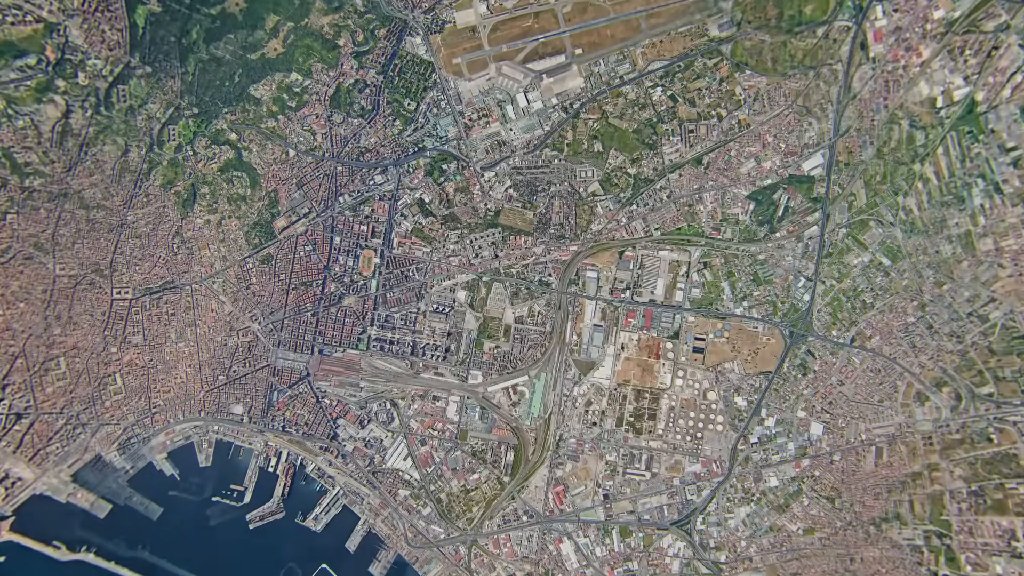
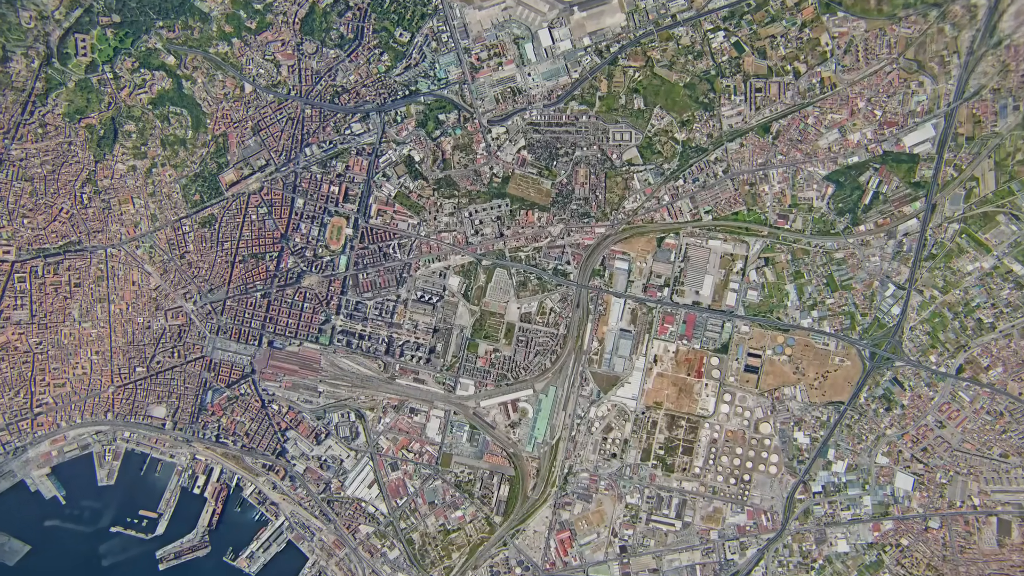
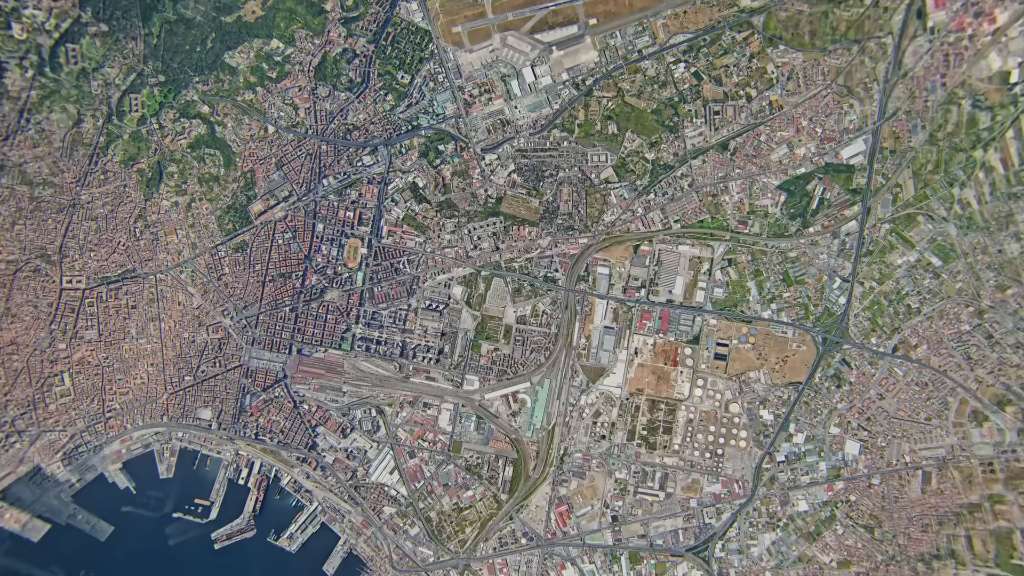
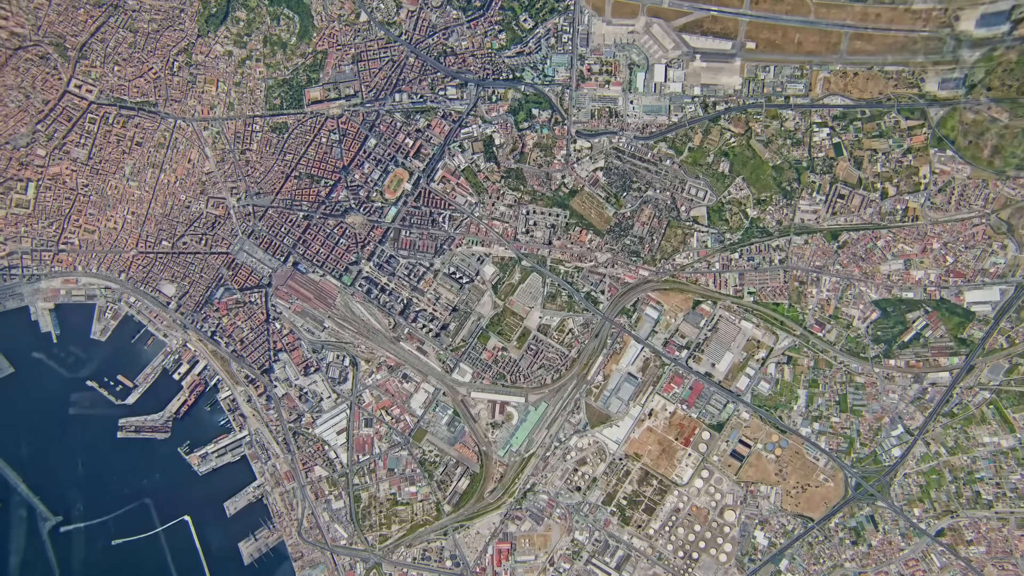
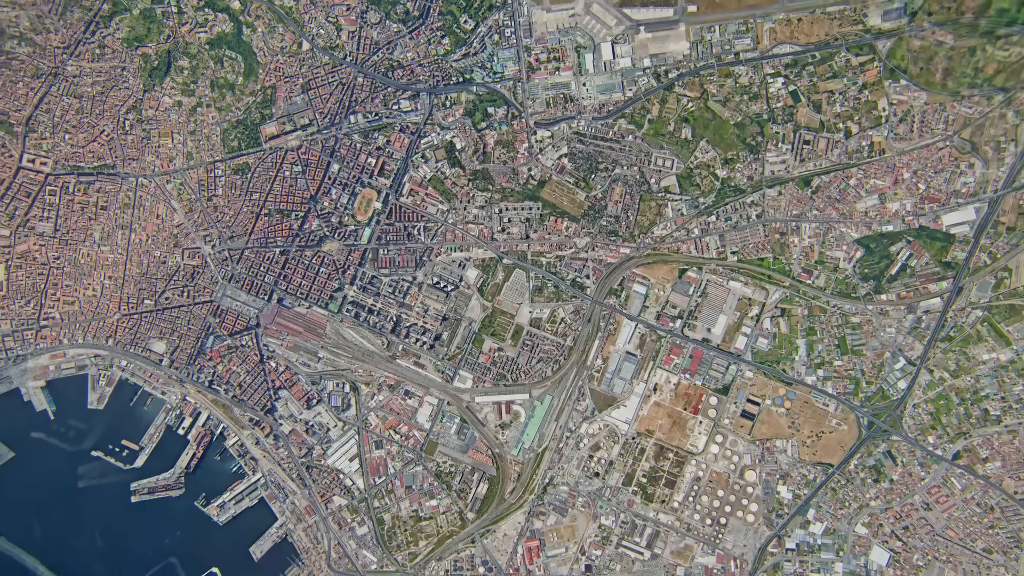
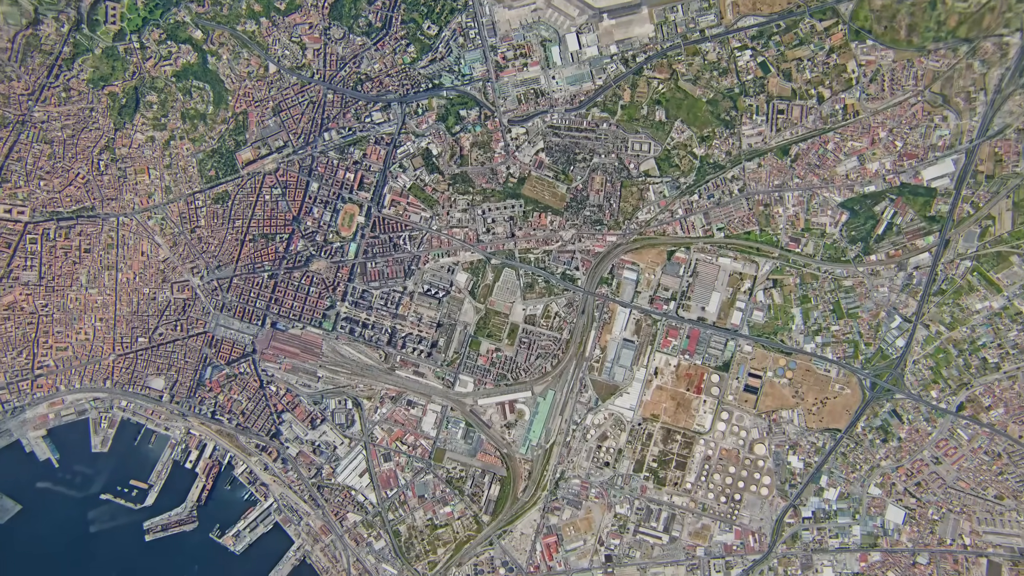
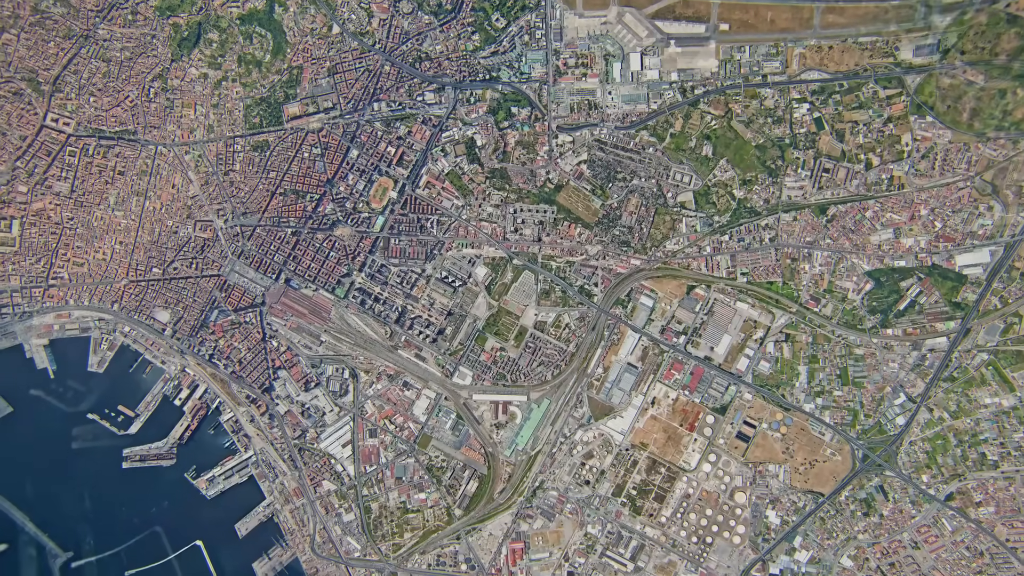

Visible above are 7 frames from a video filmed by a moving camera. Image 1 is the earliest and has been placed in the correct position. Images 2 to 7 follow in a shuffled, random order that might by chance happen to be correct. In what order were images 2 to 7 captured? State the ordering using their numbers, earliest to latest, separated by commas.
3, 2, 6, 5, 7, 4
